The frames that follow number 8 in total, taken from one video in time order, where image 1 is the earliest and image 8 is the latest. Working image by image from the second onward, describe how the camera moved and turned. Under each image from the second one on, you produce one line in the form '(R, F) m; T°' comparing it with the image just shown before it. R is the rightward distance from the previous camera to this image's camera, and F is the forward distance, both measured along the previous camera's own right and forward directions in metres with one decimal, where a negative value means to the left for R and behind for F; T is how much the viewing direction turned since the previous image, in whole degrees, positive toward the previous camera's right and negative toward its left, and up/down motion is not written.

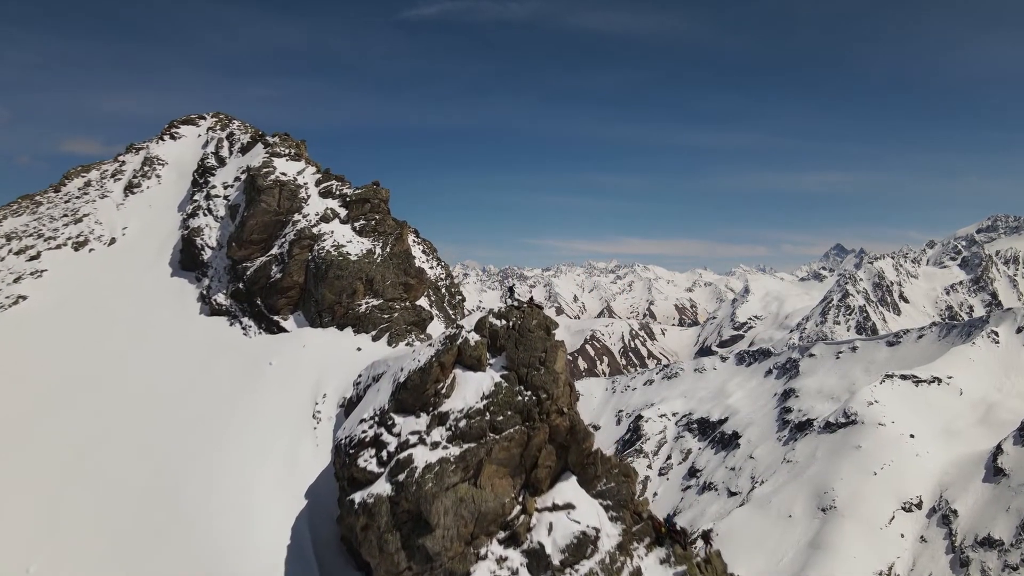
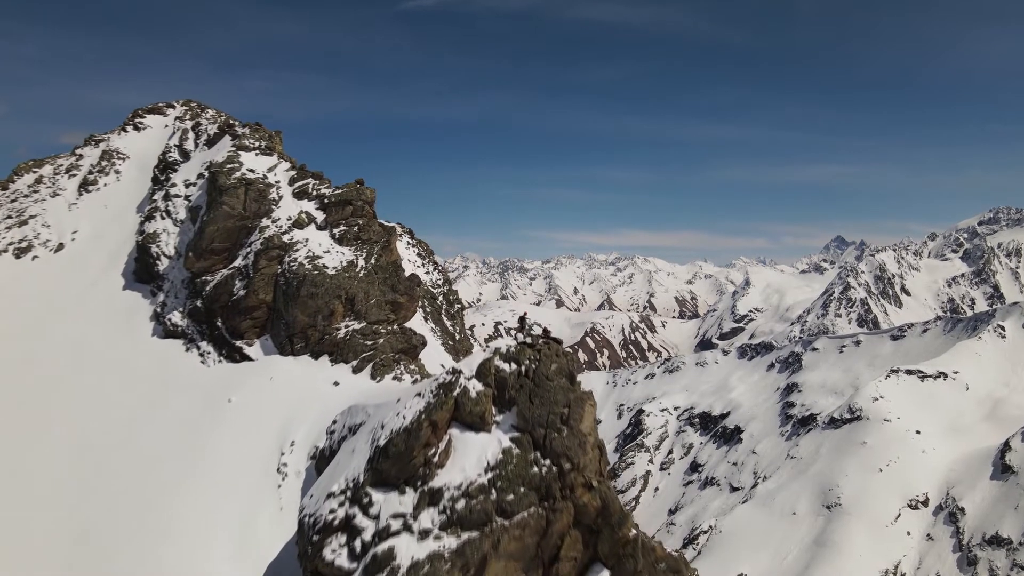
(-0.2, +2.6) m; 0°
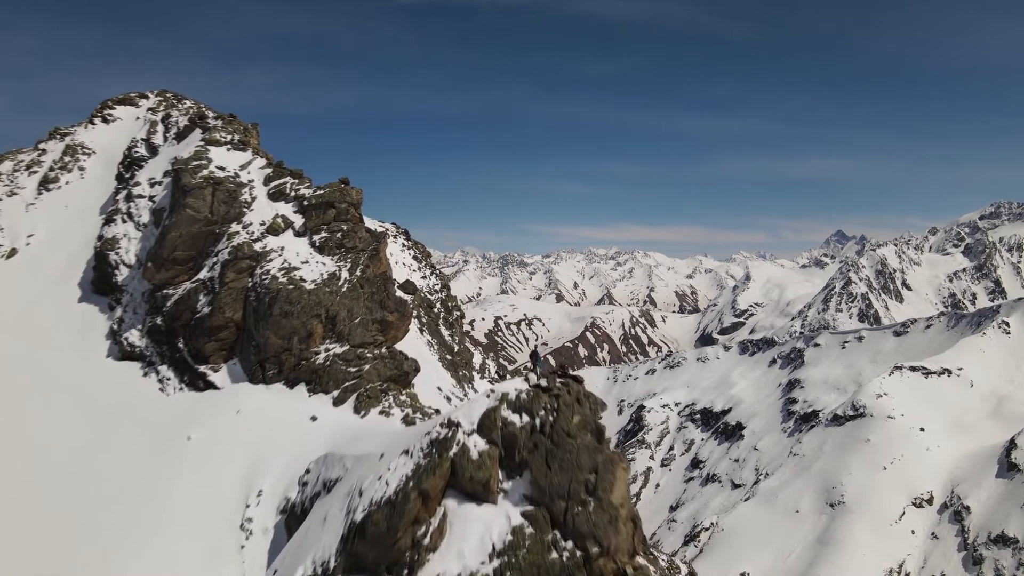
(-0.2, +1.8) m; 0°
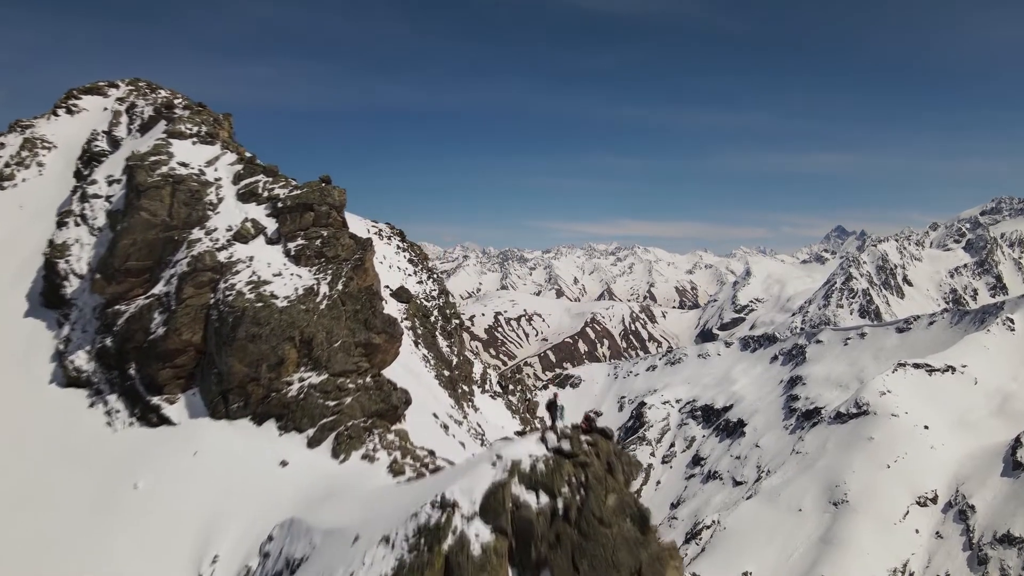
(-0.1, +1.7) m; 0°
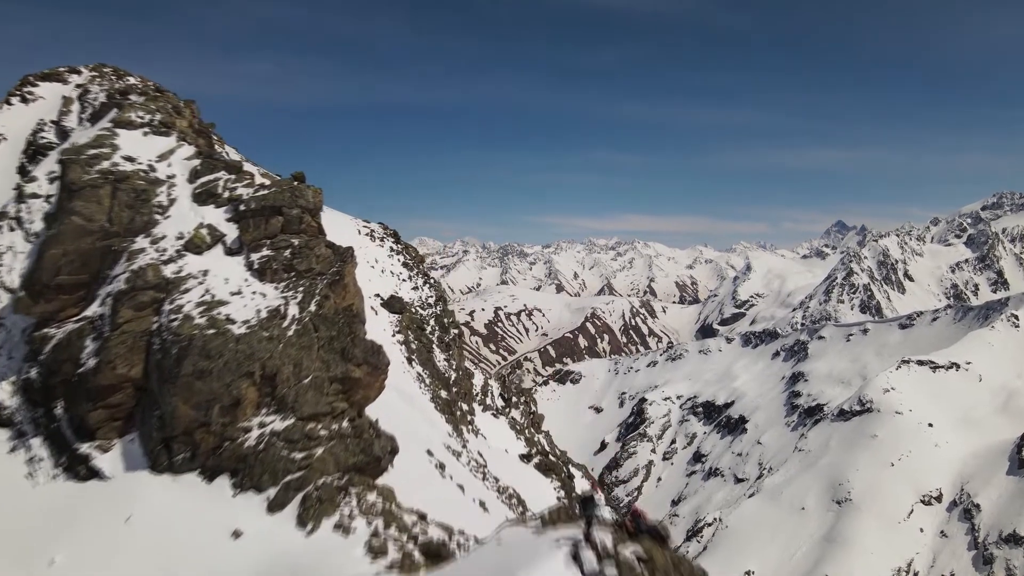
(-0.2, +1.8) m; 0°
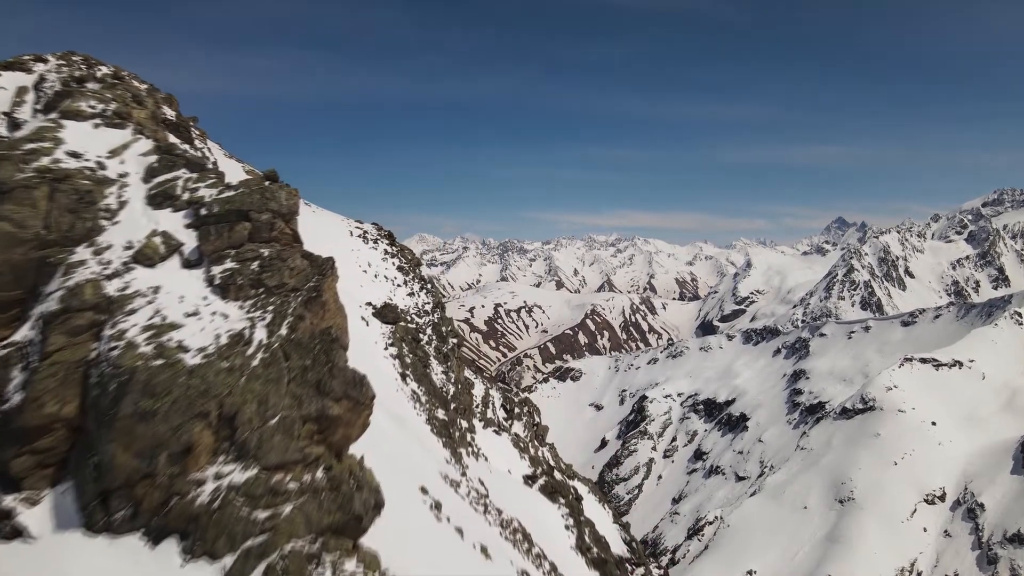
(-0.1, +1.3) m; 0°
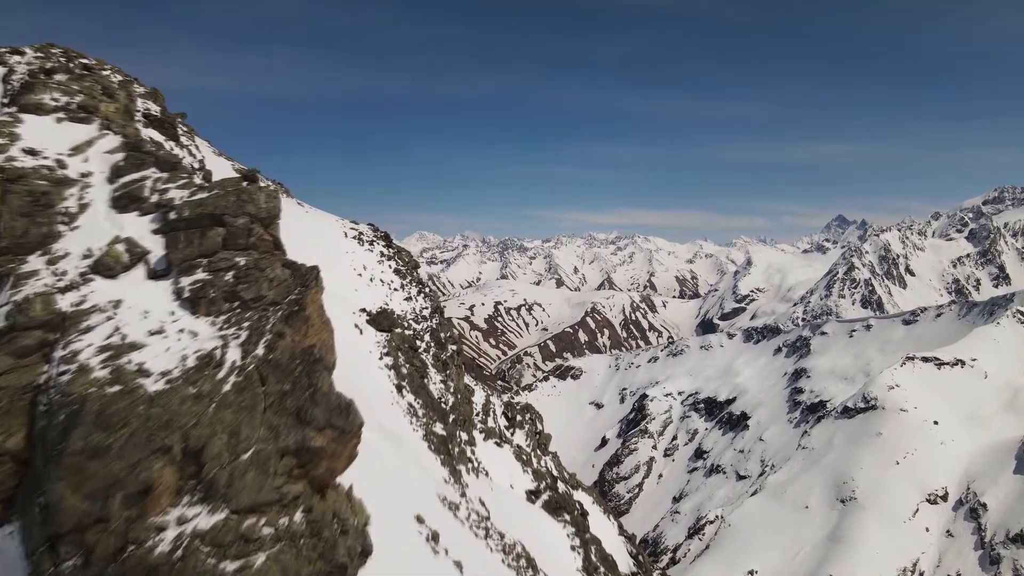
(-0.1, +0.8) m; 0°
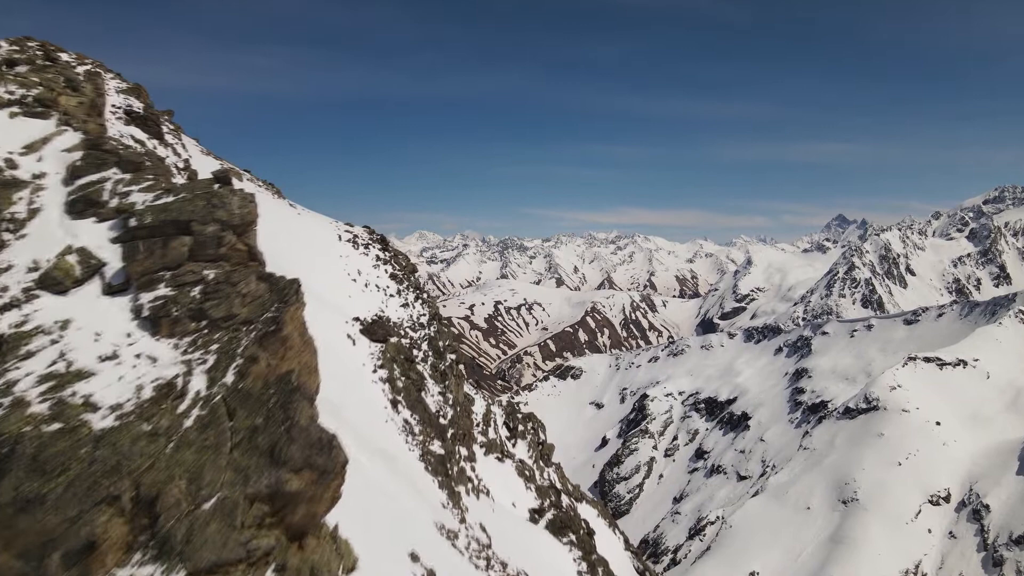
(-0.1, +0.8) m; 0°
